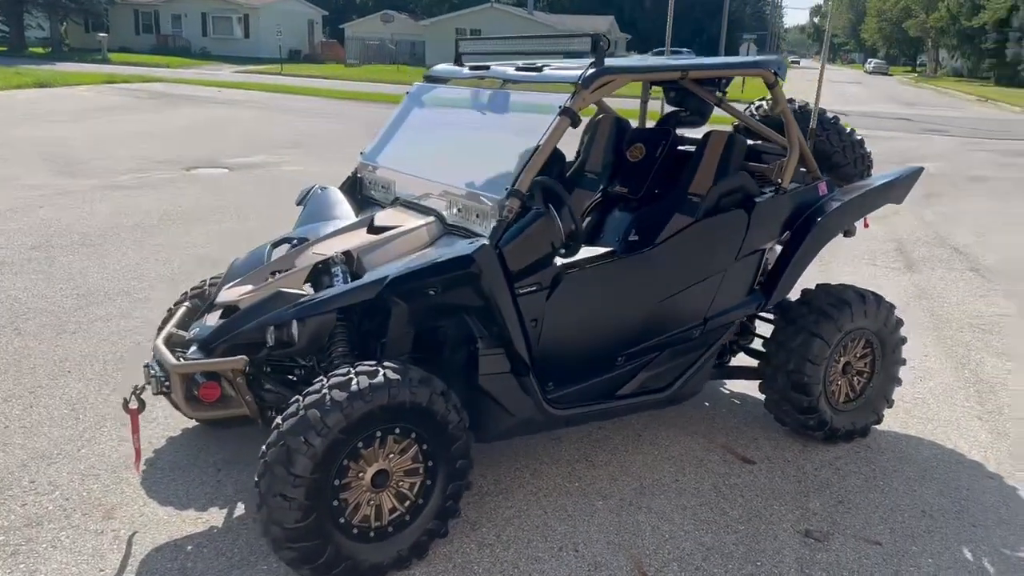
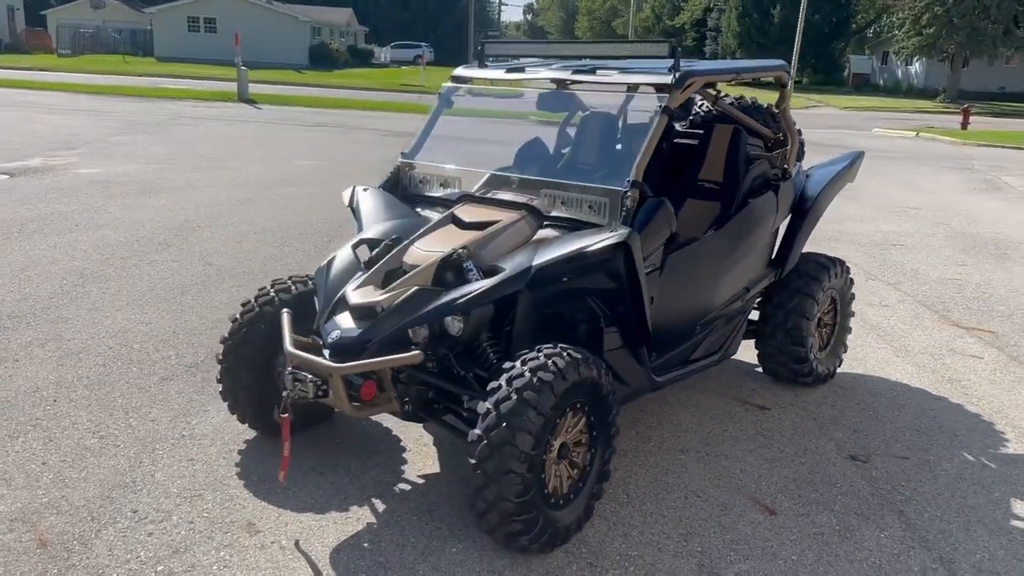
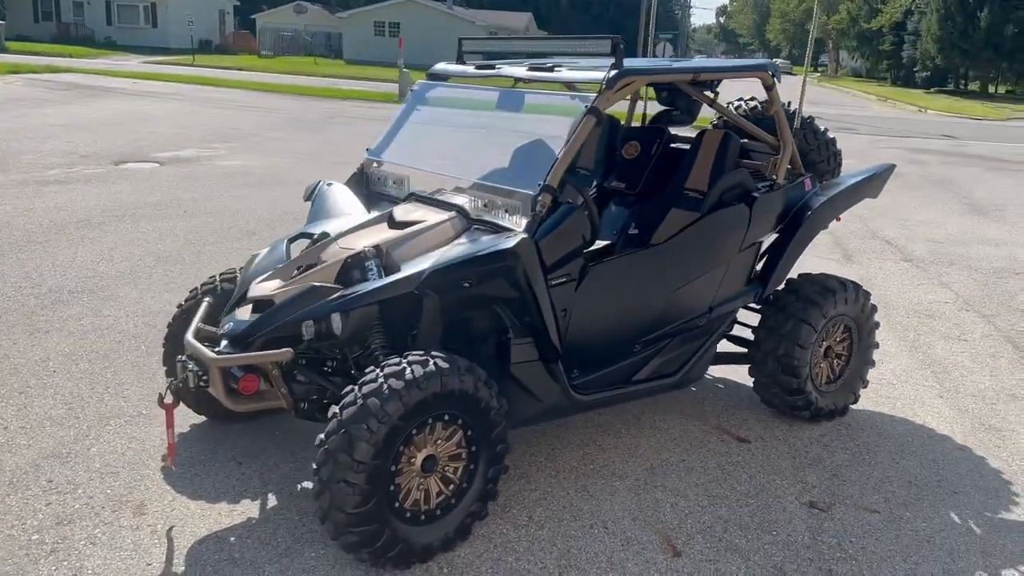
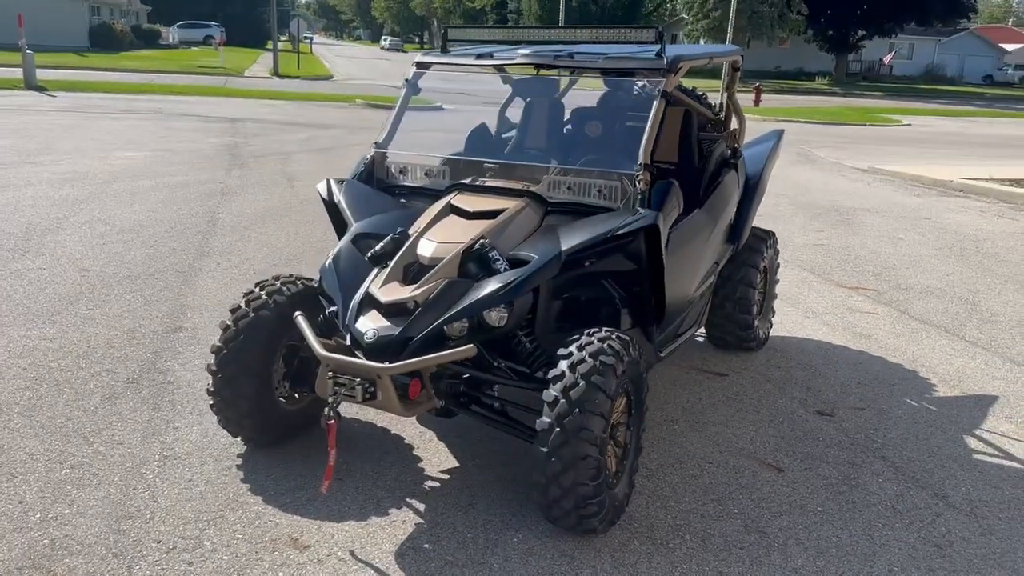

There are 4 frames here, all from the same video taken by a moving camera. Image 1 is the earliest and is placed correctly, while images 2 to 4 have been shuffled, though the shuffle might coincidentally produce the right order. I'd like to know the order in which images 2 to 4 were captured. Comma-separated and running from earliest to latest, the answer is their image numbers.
3, 2, 4
